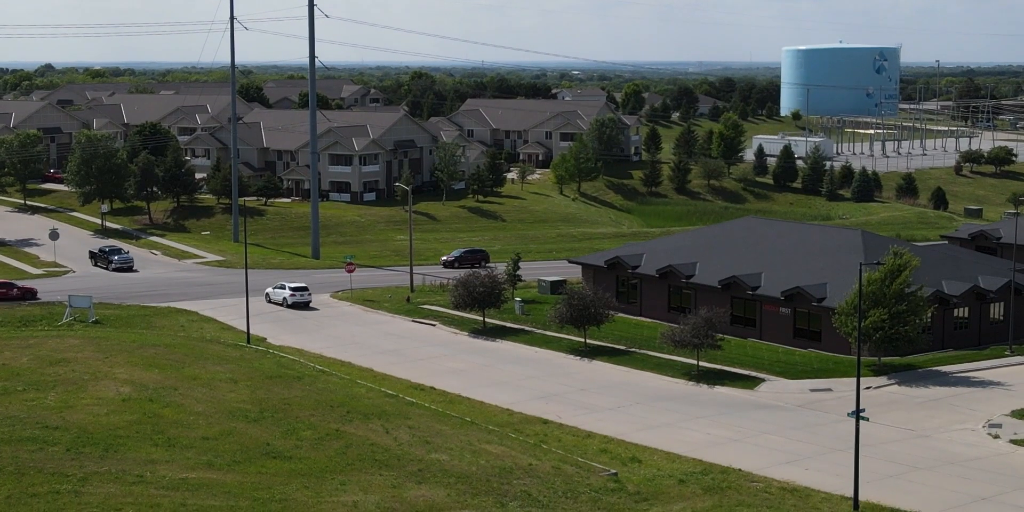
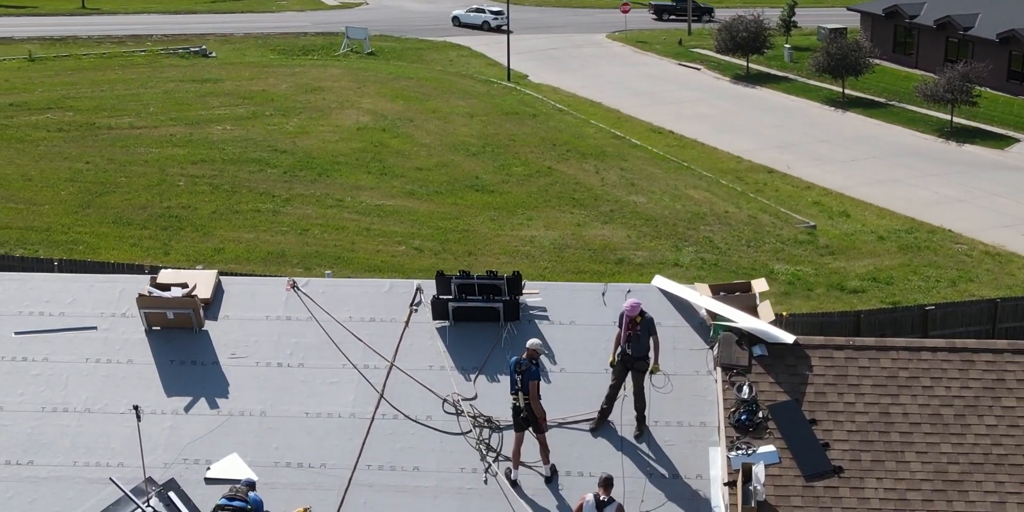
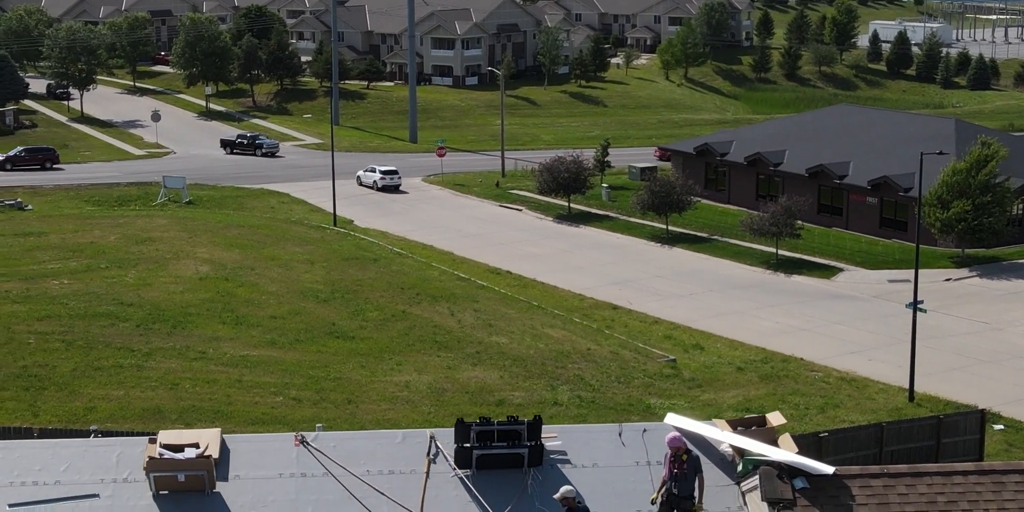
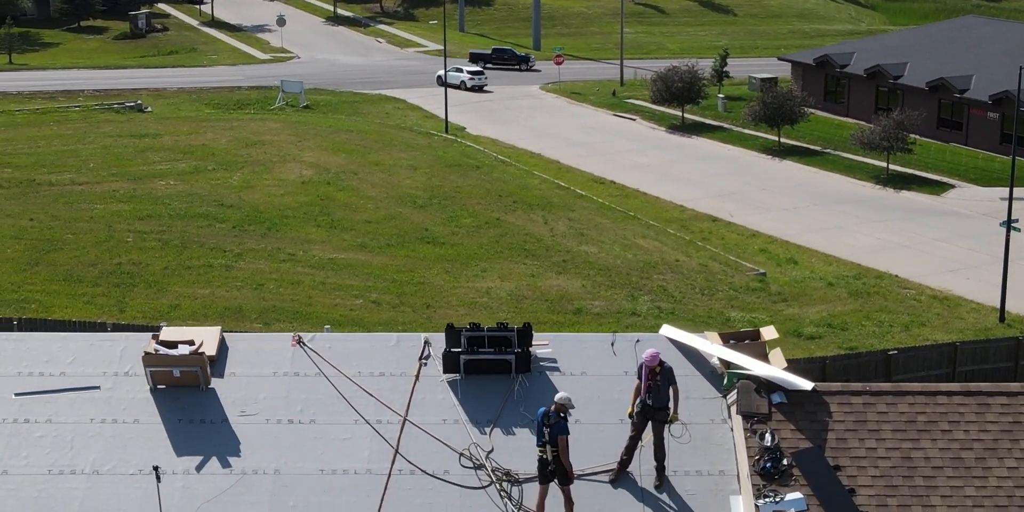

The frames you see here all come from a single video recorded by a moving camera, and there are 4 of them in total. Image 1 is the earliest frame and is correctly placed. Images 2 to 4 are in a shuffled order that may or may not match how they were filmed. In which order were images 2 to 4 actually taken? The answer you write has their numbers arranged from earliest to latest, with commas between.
3, 4, 2
